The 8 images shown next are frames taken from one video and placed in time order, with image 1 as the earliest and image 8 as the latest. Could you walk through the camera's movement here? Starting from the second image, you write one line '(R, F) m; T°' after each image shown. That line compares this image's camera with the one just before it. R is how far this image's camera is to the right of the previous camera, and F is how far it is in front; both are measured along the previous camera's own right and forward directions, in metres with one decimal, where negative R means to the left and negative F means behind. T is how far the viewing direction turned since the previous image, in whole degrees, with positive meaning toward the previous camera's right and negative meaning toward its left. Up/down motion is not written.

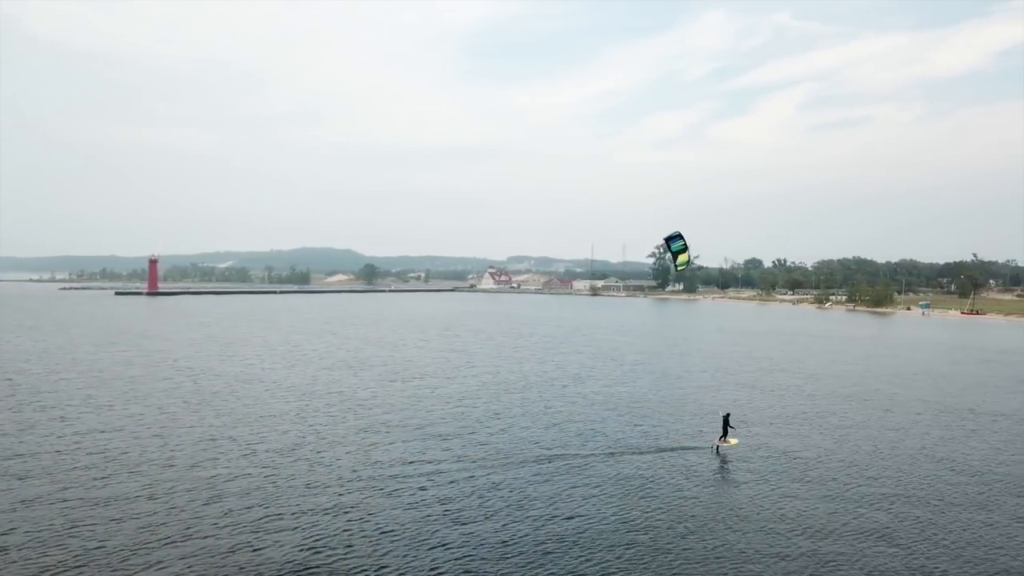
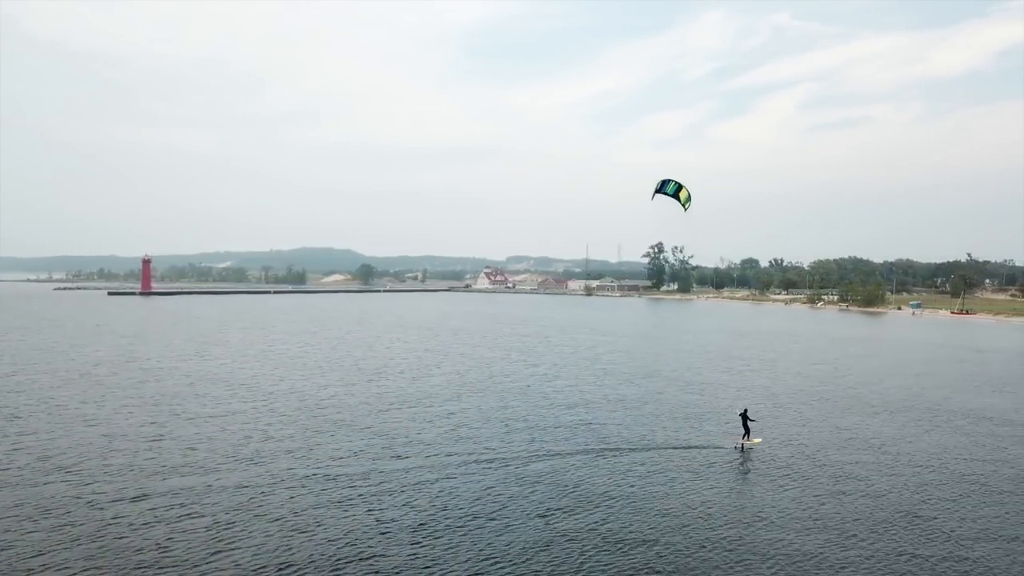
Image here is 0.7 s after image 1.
(+1.4, +0.3) m; 0°
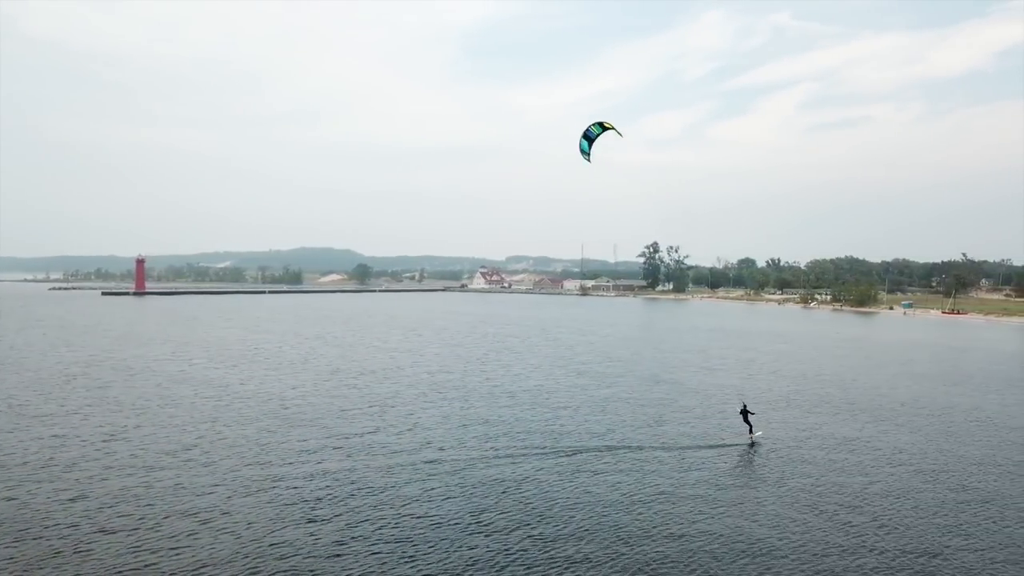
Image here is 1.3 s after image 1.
(+1.2, +0.3) m; 0°
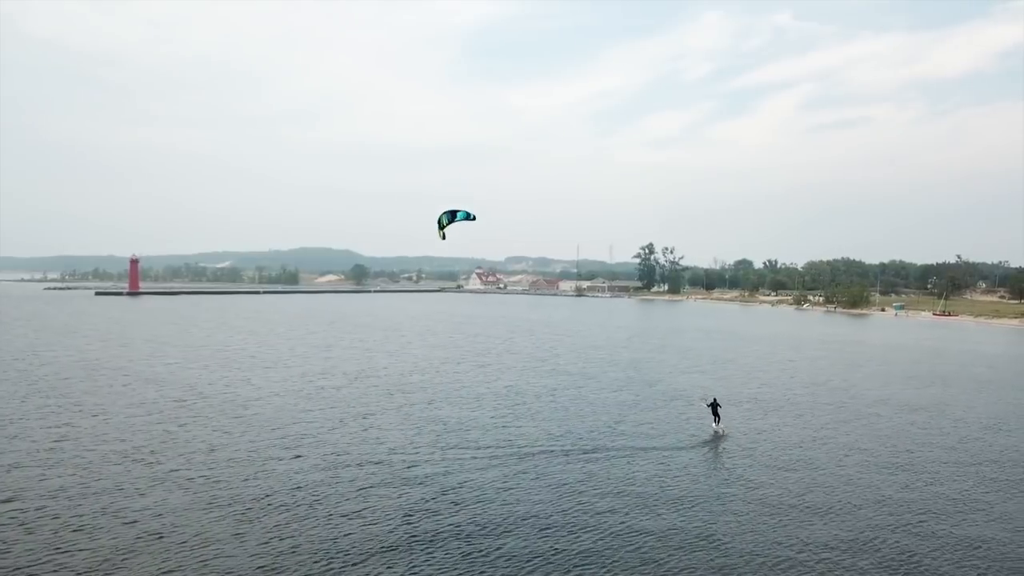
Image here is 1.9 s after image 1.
(+1.3, +0.3) m; 0°
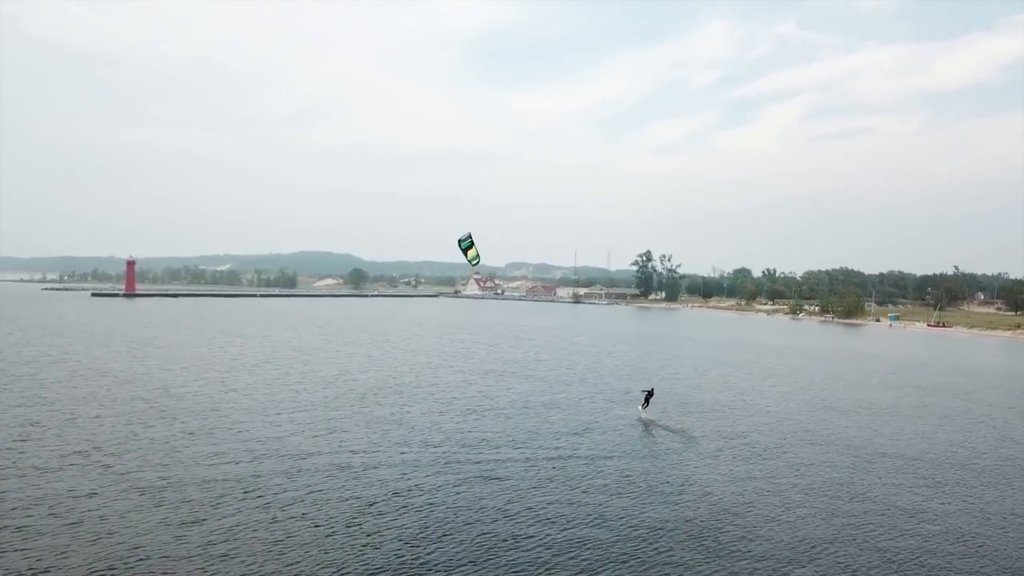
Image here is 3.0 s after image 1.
(+1.0, +0.3) m; 0°
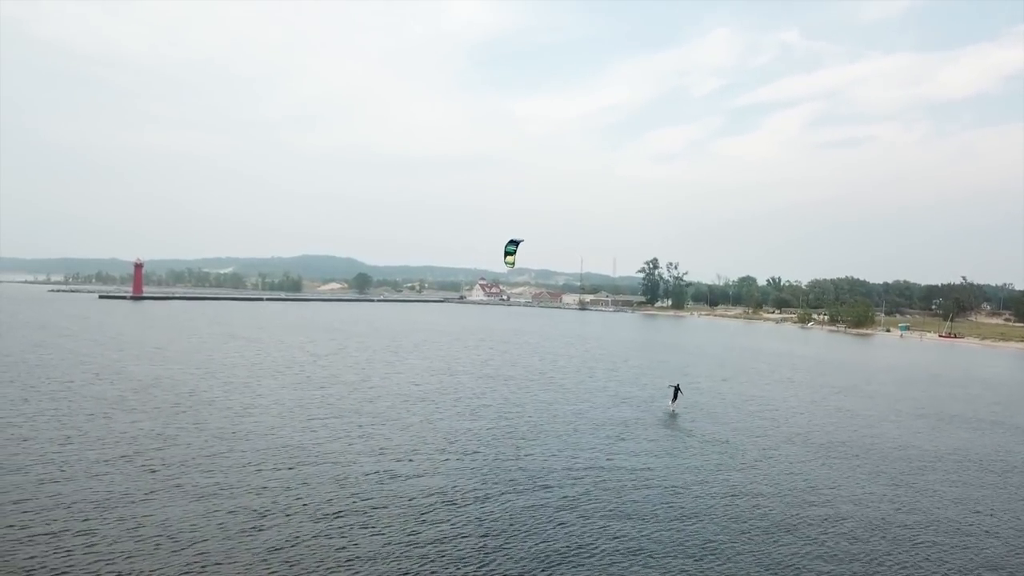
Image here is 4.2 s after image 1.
(-1.2, -0.1) m; 0°
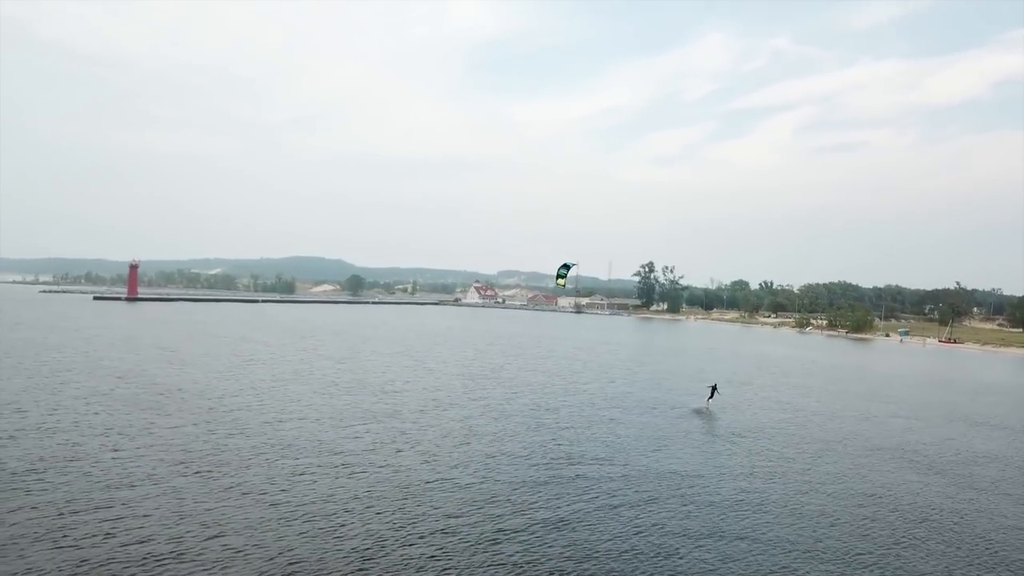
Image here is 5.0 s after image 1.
(-2.0, -0.3) m; +1°
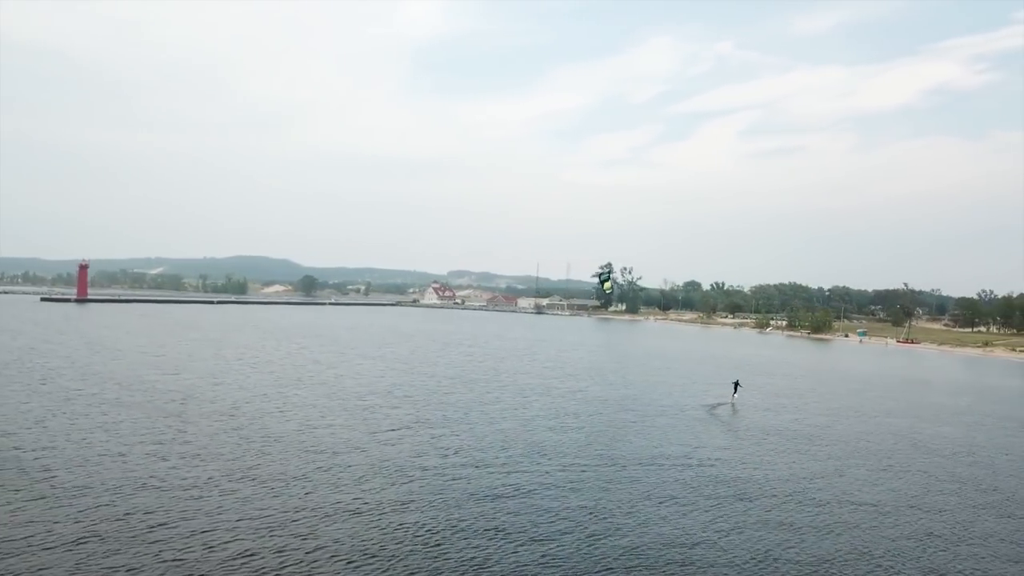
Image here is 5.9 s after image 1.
(-3.3, -0.4) m; +4°
